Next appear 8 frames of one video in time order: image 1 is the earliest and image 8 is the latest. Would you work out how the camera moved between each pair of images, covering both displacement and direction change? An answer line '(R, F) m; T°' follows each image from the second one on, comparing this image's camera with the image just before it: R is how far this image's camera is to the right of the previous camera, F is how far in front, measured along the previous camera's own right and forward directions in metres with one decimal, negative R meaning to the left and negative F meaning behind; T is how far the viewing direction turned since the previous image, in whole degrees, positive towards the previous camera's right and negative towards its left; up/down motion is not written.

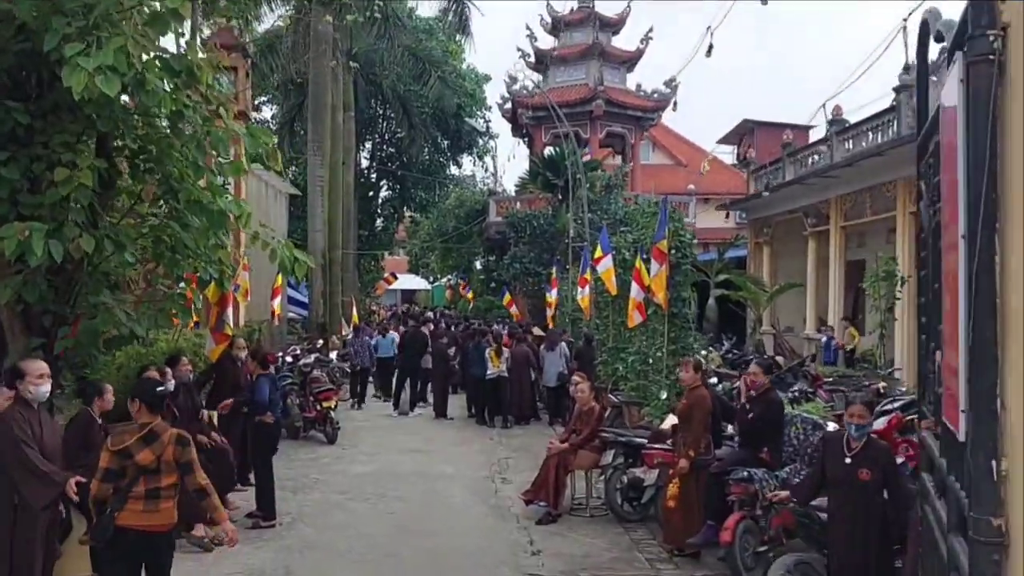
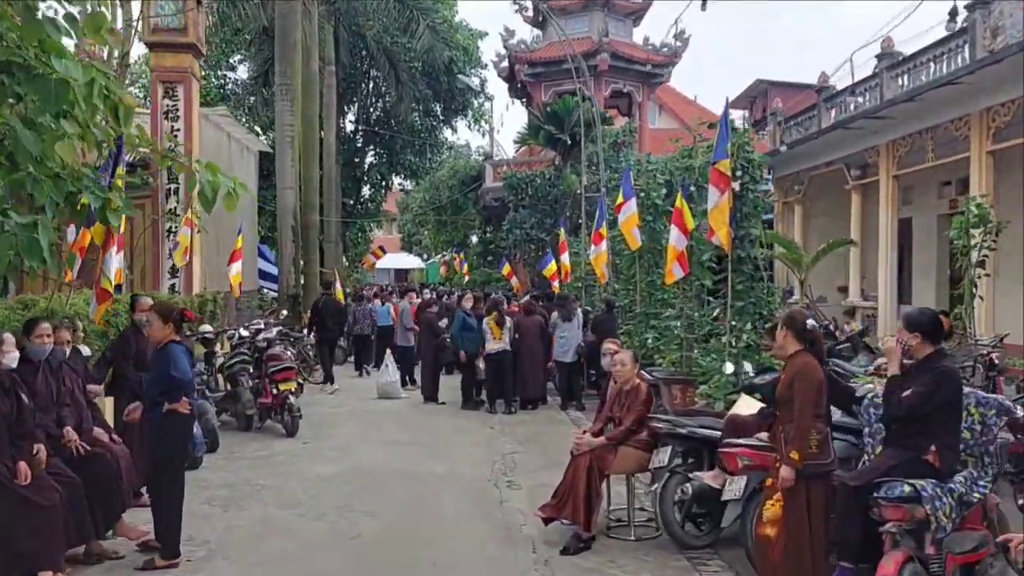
(-0.1, +3.0) m; 0°
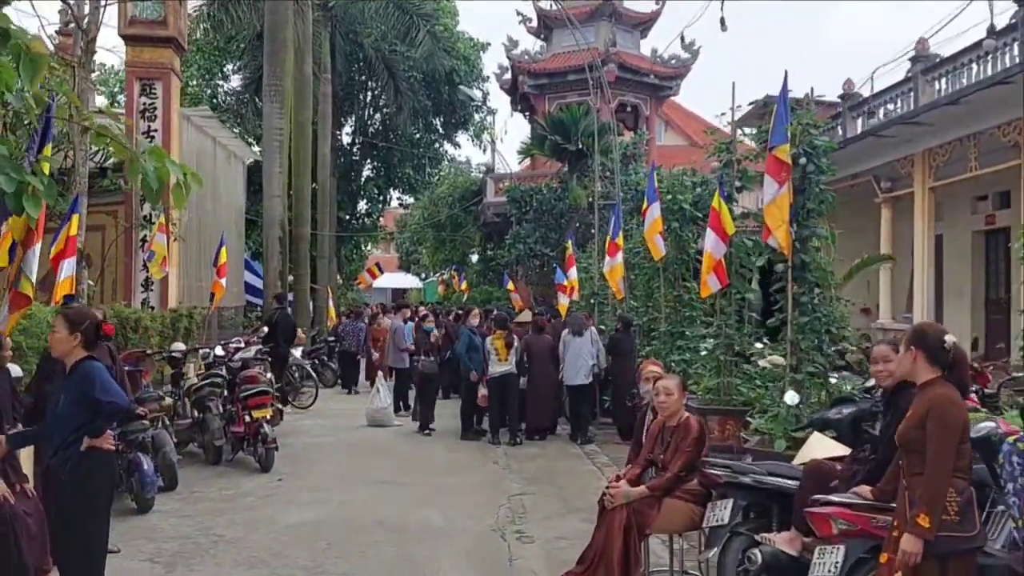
(-0.1, +1.5) m; 0°
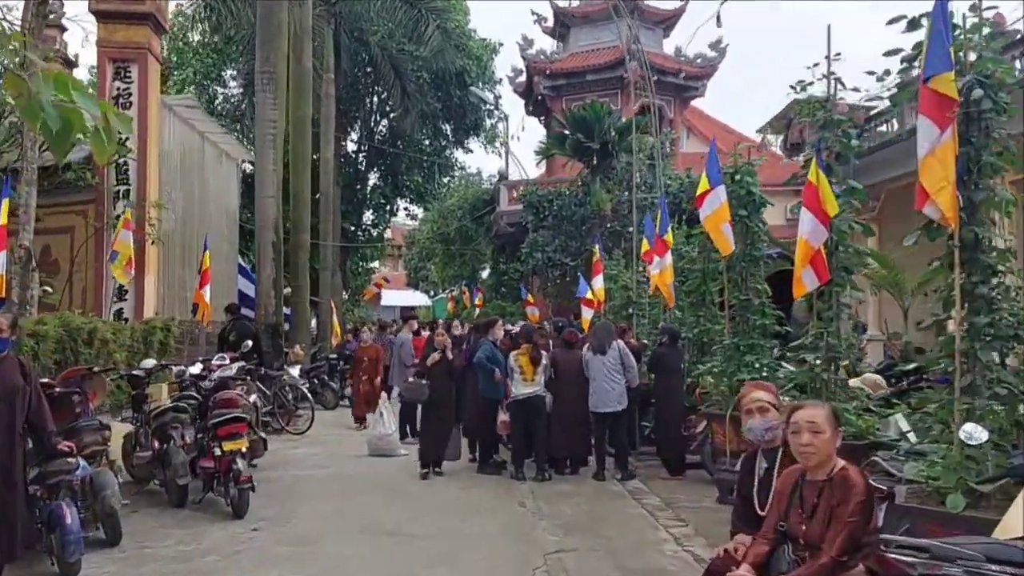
(-0.2, +2.0) m; -1°
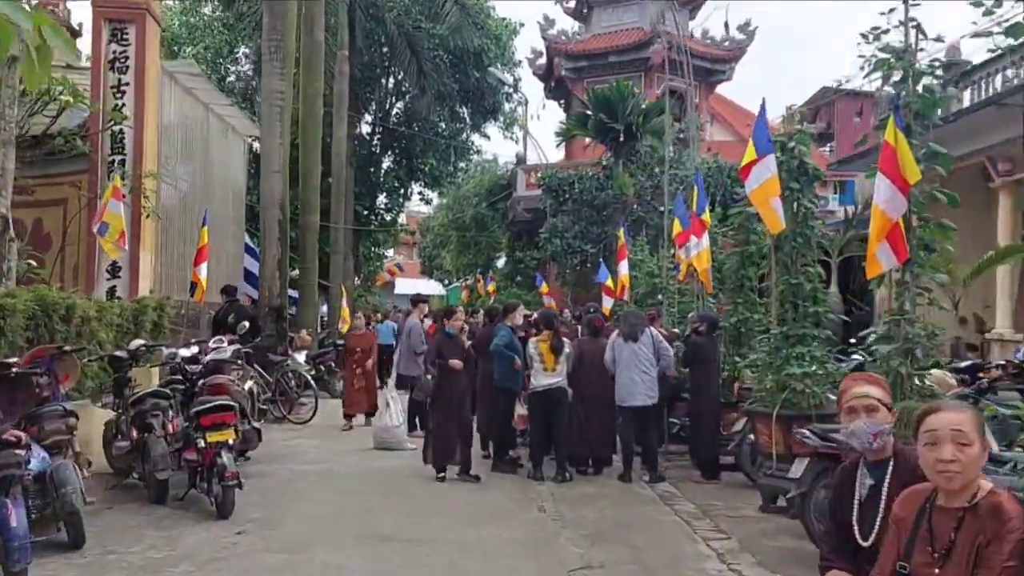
(-0.1, +1.0) m; -1°
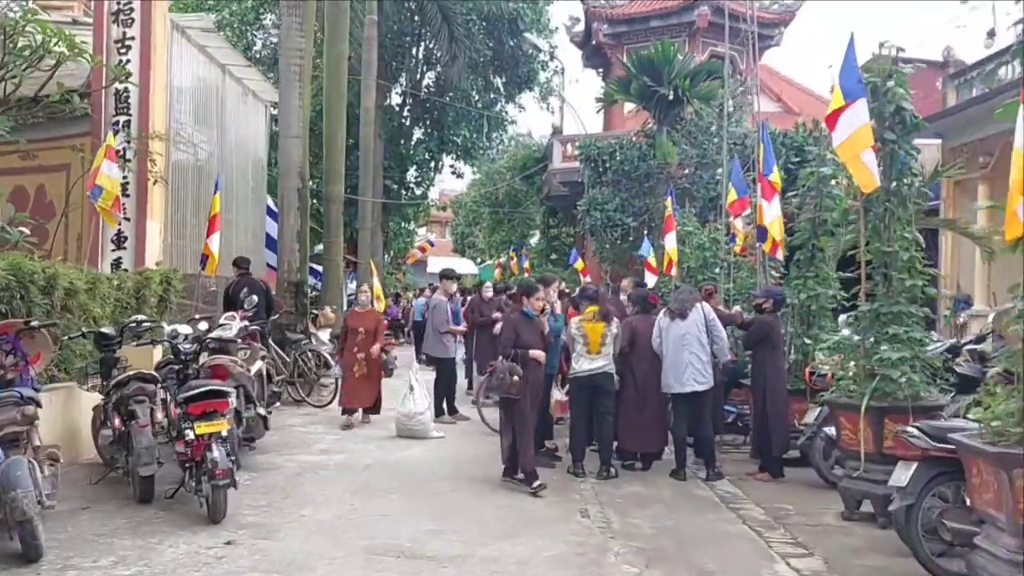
(-0.1, +1.2) m; -2°
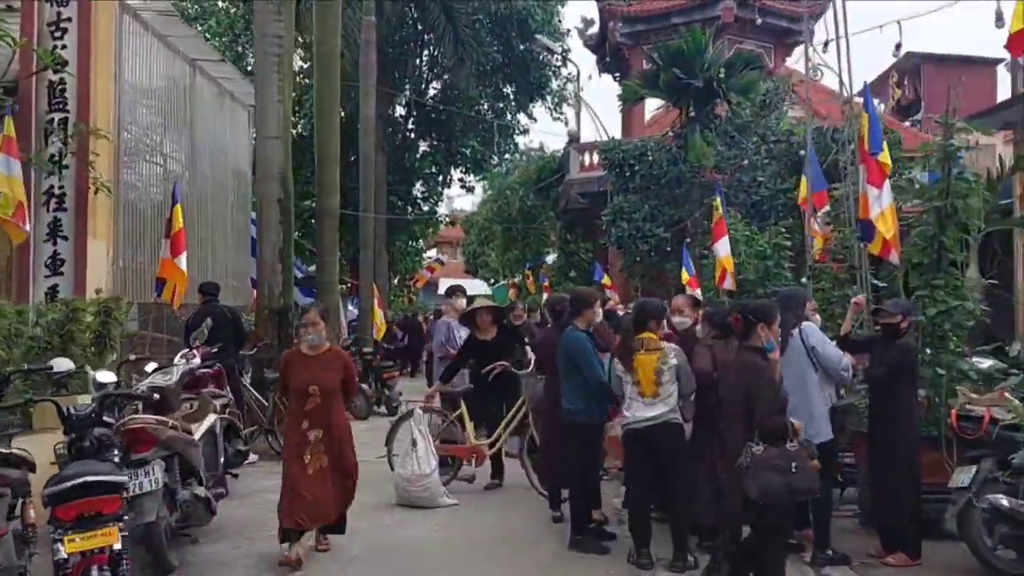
(-0.1, +2.3) m; -1°
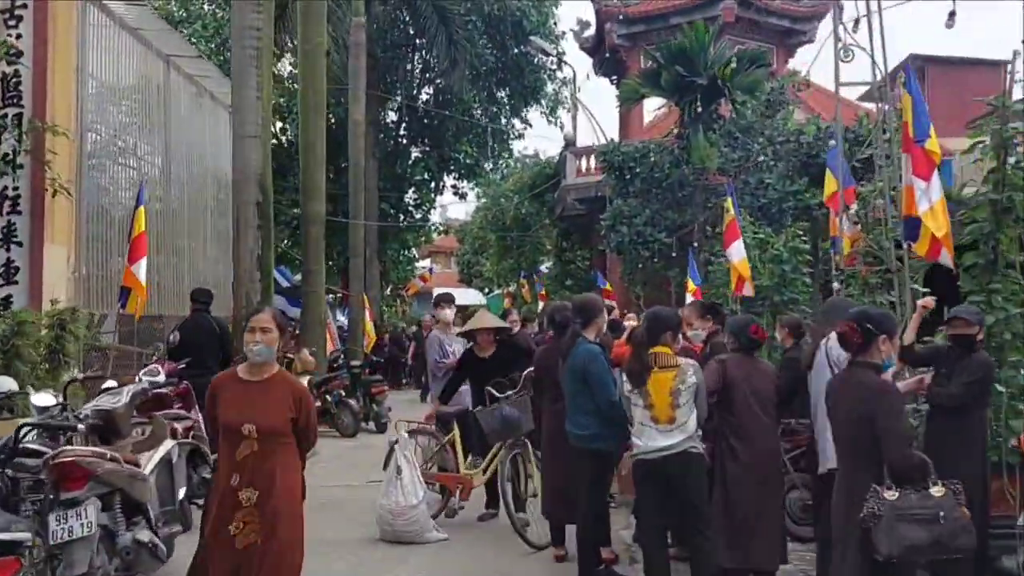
(0.0, +0.9) m; 0°
